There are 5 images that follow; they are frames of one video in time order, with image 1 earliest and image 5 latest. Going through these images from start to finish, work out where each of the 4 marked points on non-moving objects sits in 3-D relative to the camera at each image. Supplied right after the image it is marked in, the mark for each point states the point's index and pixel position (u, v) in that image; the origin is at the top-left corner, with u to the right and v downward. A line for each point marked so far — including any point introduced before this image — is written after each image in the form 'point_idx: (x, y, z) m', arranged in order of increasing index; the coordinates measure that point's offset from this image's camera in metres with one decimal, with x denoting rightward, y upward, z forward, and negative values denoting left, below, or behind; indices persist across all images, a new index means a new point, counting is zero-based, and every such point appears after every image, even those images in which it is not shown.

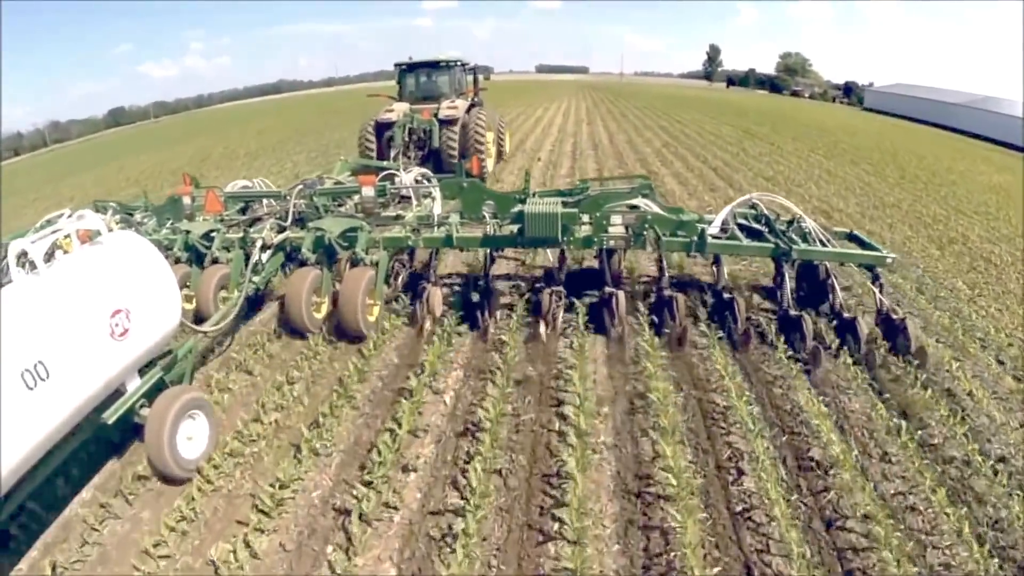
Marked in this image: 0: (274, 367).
0: (-2.1, -0.7, +6.4) m
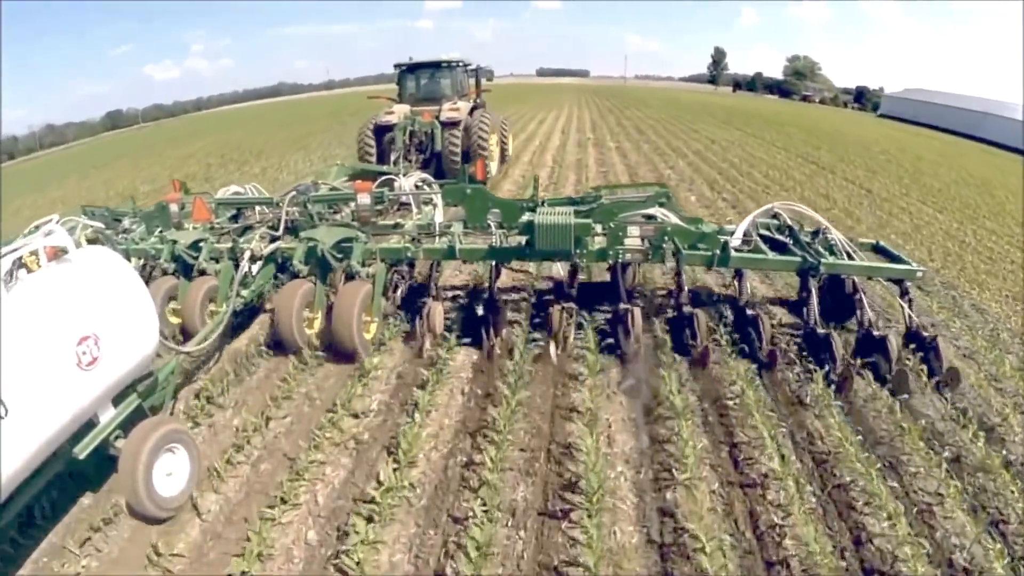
0: (-2.0, -0.8, +6.0) m
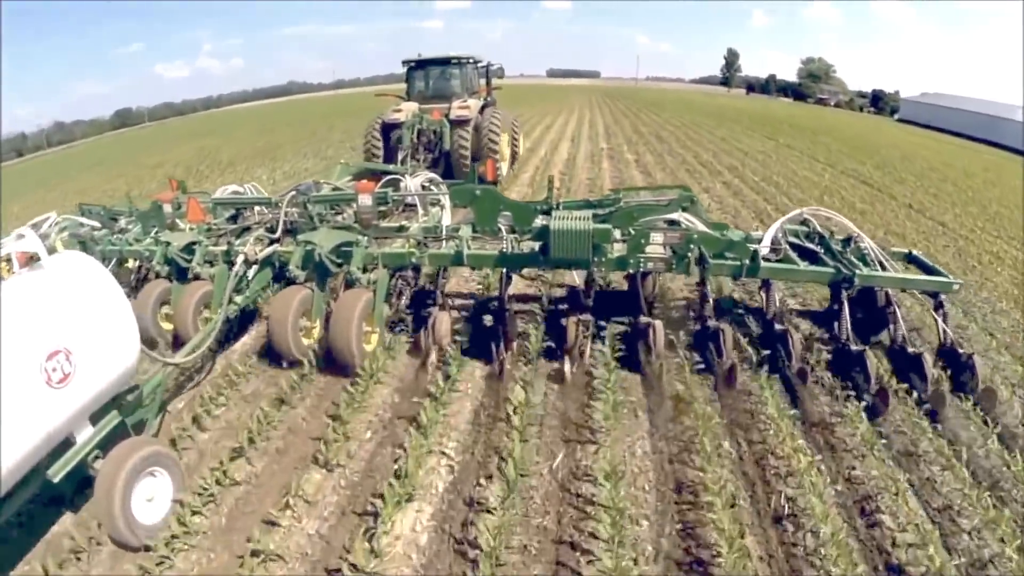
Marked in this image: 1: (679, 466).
0: (-1.9, -0.9, +5.6) m
1: (+1.1, -1.2, +4.7) m
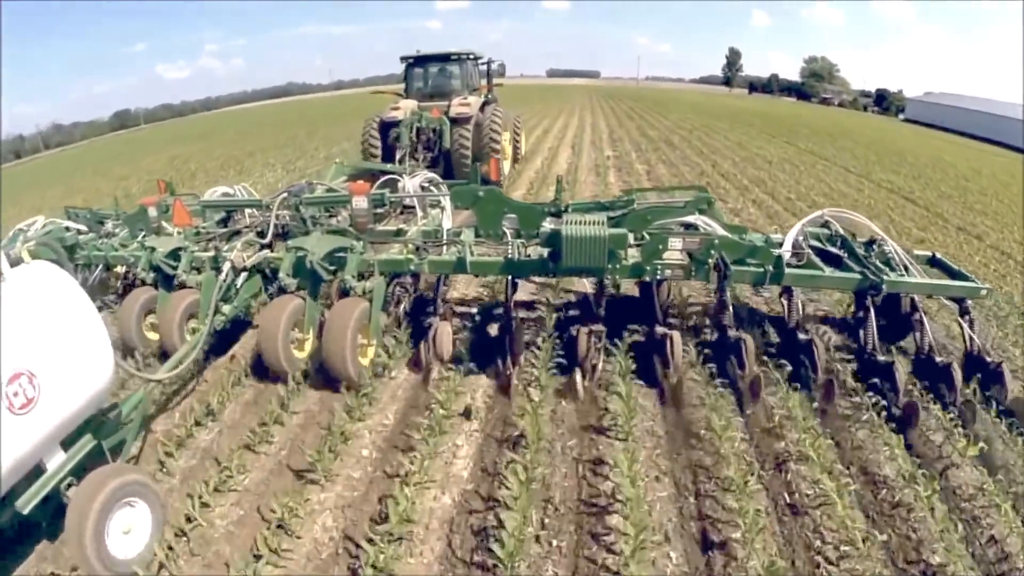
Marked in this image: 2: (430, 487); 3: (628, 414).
0: (-1.9, -0.9, +5.2) m
1: (+1.1, -1.2, +4.3) m
2: (-0.5, -1.2, +4.4) m
3: (+0.8, -0.9, +5.0) m
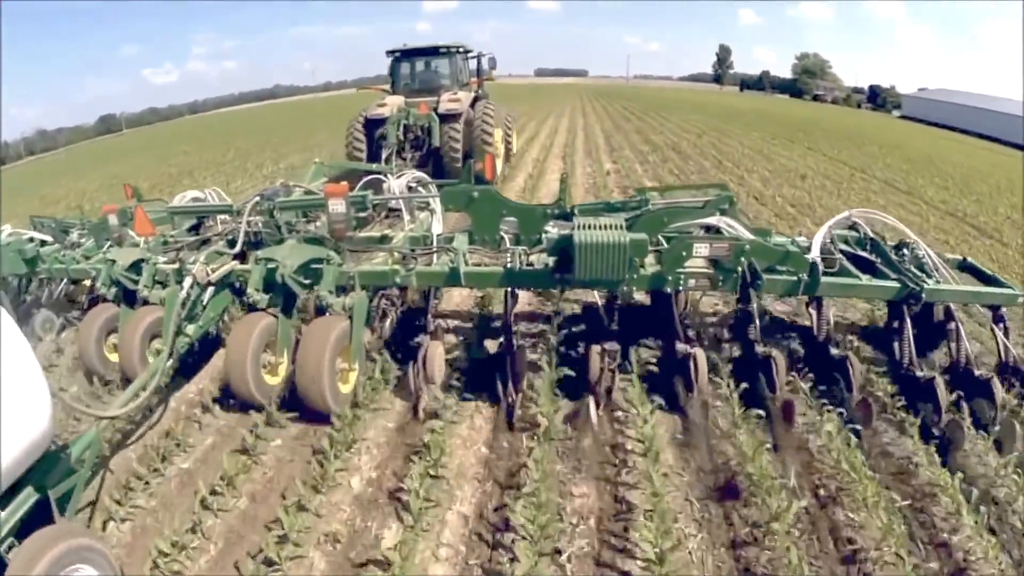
0: (-1.9, -1.0, +4.6) m
1: (+1.2, -1.3, +3.8) m
2: (-0.5, -1.3, +3.8) m
3: (+0.8, -0.9, +4.4) m
